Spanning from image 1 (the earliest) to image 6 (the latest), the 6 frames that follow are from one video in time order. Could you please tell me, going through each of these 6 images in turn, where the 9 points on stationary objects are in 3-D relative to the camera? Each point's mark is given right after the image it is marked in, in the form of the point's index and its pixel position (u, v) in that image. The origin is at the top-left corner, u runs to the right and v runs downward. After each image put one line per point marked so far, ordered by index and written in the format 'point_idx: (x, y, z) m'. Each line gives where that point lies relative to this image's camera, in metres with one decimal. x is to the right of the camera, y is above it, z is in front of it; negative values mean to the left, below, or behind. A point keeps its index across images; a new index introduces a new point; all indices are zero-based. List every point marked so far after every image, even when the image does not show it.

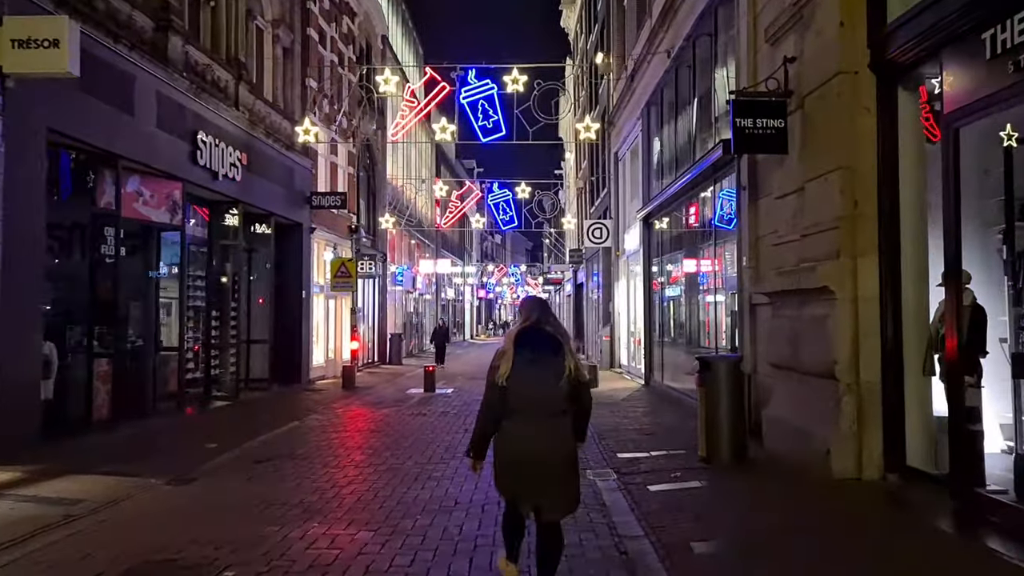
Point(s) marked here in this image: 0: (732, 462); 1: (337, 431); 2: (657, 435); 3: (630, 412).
0: (+2.5, -2.0, +8.7) m
1: (-2.9, -2.4, +12.5) m
2: (+2.2, -2.2, +11.4) m
3: (+2.2, -2.3, +14.1) m
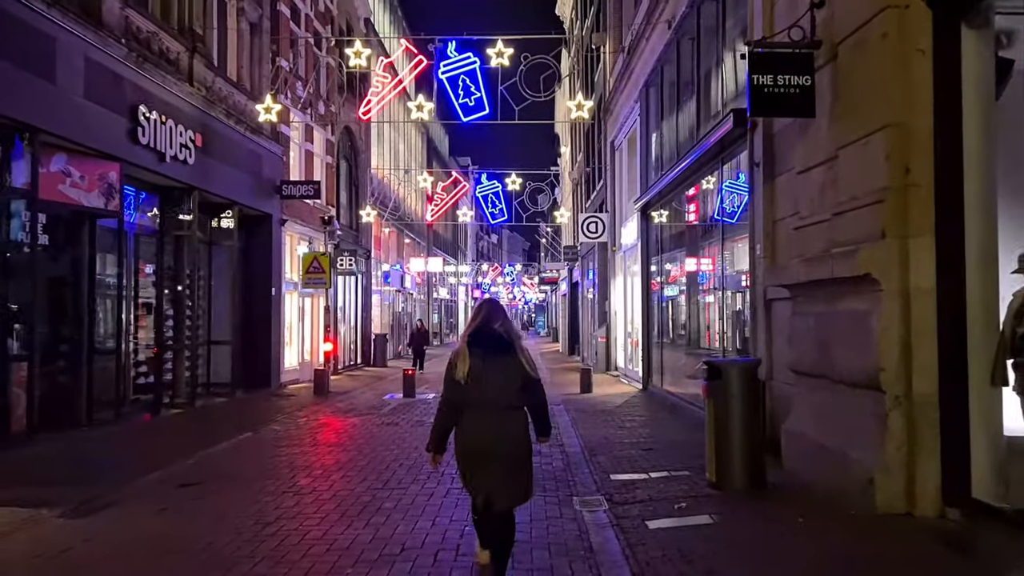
0: (+2.2, -1.9, +7.2) m
1: (-3.2, -2.3, +11.0) m
2: (+1.9, -2.1, +9.9) m
3: (+1.9, -2.2, +12.6) m
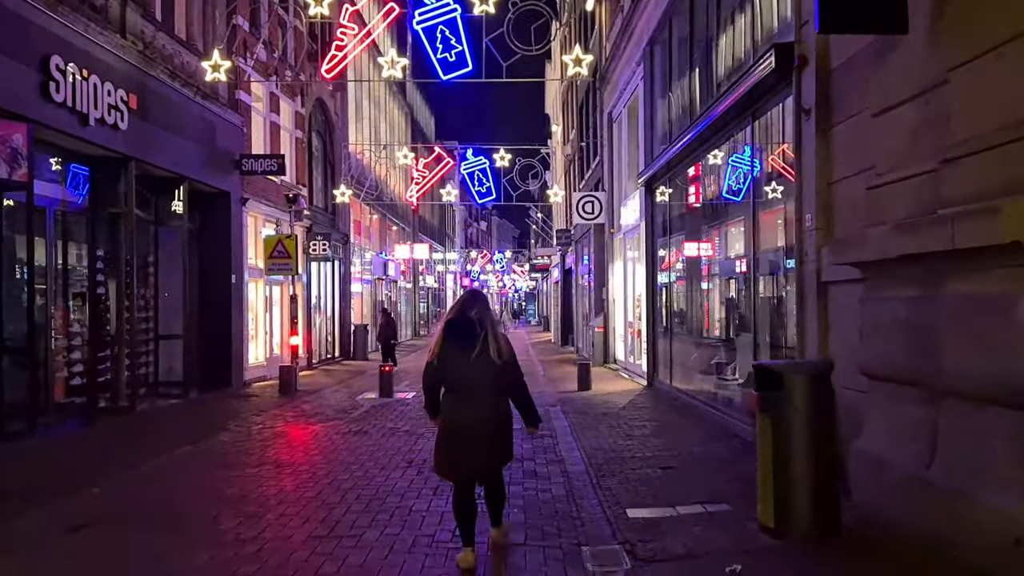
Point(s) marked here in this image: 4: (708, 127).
0: (+2.2, -1.8, +5.4) m
1: (-3.4, -2.1, +9.1) m
2: (+1.8, -1.9, +8.1) m
3: (+1.8, -2.0, +10.8) m
4: (+3.3, +2.7, +12.6) m
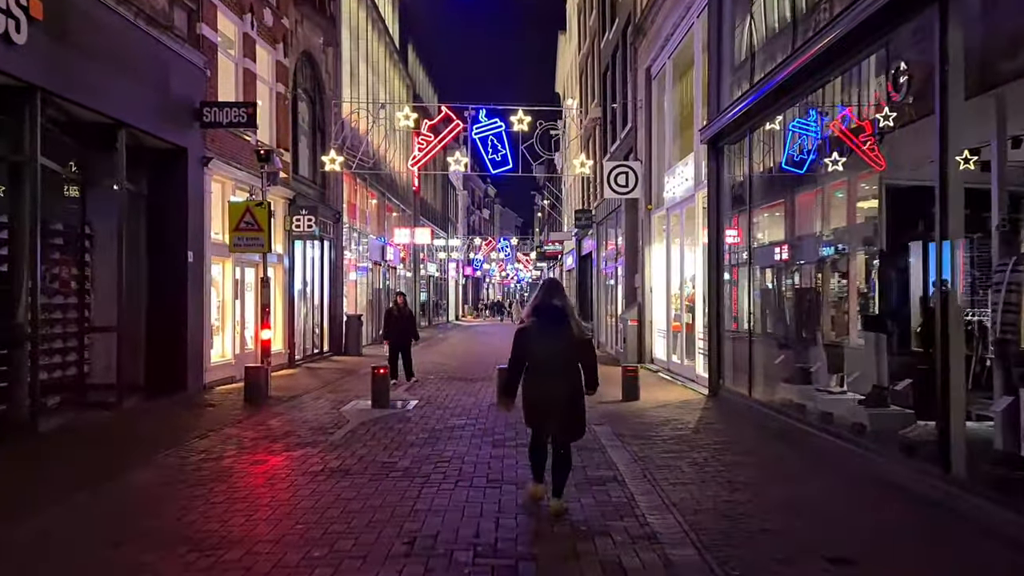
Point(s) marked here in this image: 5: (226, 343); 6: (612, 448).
0: (+2.6, -1.6, +2.1) m
1: (-2.9, -1.9, +5.9) m
2: (+2.2, -1.7, +4.9) m
3: (+2.2, -1.8, +7.6) m
4: (+3.7, +2.9, +9.3) m
5: (-5.7, -1.1, +15.1) m
6: (+1.1, -1.9, +8.7) m
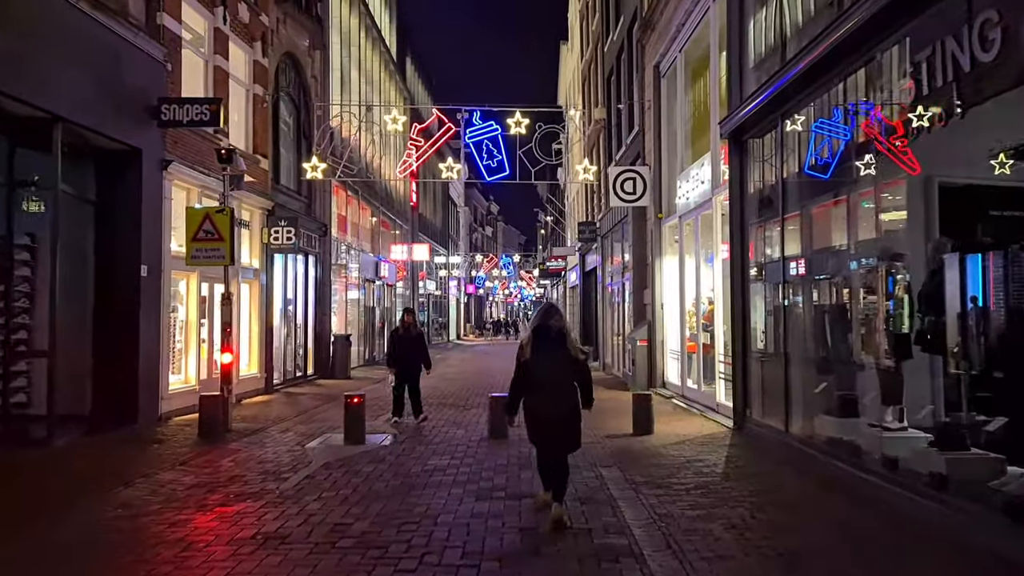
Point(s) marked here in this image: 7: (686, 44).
0: (+2.5, -1.6, +0.5) m
1: (-3.0, -2.0, +4.3) m
2: (+2.1, -1.8, +3.2) m
3: (+2.1, -1.9, +5.9) m
4: (+3.6, +2.7, +7.8) m
5: (-5.8, -1.4, +13.5) m
6: (+1.0, -2.0, +7.1) m
7: (+3.4, +4.9, +14.7) m
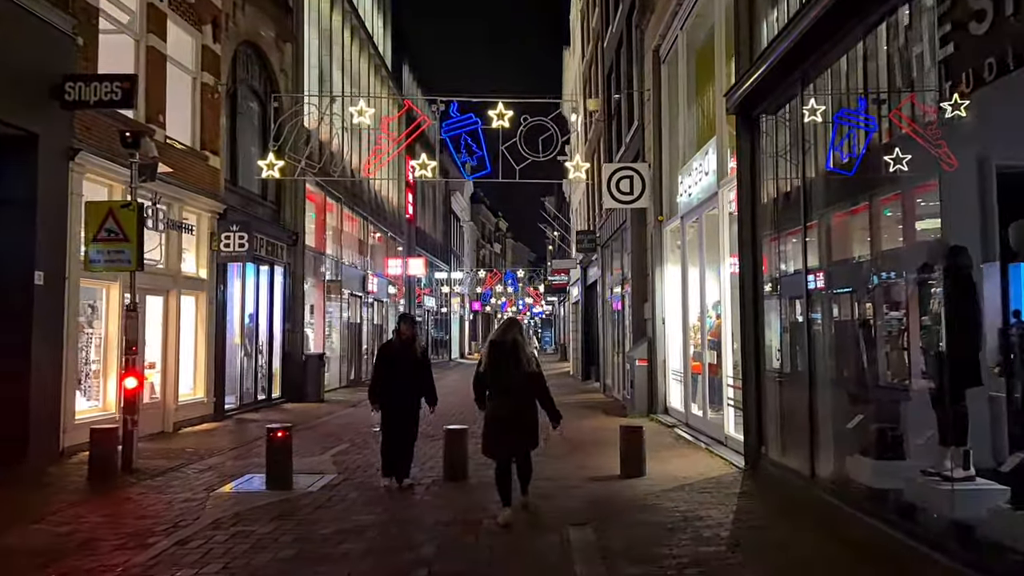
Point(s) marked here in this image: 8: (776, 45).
0: (+1.8, -1.4, -1.5) m
1: (-3.6, -1.9, +2.4) m
2: (+1.5, -1.7, +1.2) m
3: (+1.5, -1.9, +3.9) m
4: (+3.1, +2.7, +5.9) m
5: (-6.2, -1.6, +11.6) m
6: (+0.5, -2.0, +5.1) m
7: (+3.0, +4.7, +12.8) m
8: (+2.9, +2.7, +8.1) m
